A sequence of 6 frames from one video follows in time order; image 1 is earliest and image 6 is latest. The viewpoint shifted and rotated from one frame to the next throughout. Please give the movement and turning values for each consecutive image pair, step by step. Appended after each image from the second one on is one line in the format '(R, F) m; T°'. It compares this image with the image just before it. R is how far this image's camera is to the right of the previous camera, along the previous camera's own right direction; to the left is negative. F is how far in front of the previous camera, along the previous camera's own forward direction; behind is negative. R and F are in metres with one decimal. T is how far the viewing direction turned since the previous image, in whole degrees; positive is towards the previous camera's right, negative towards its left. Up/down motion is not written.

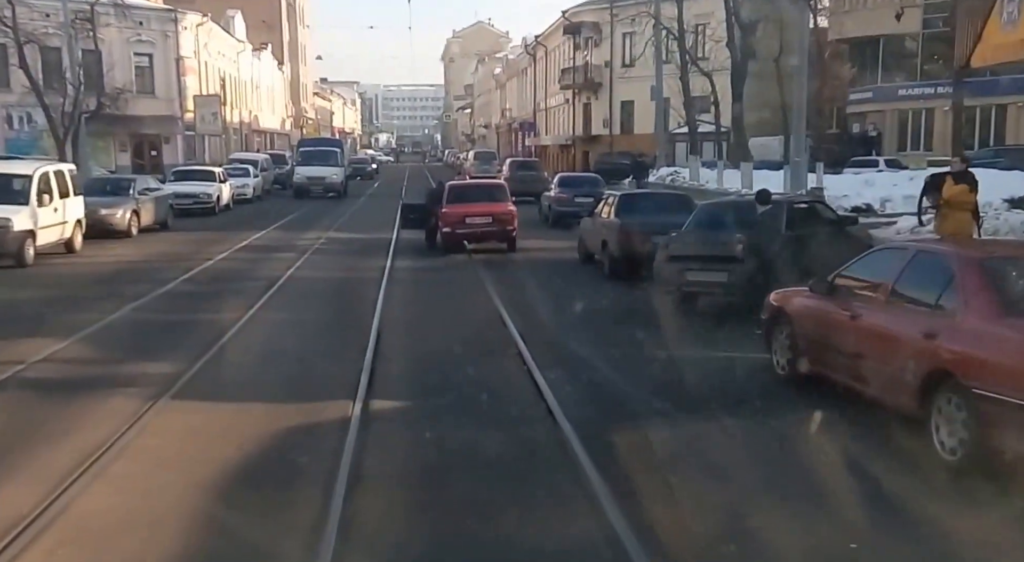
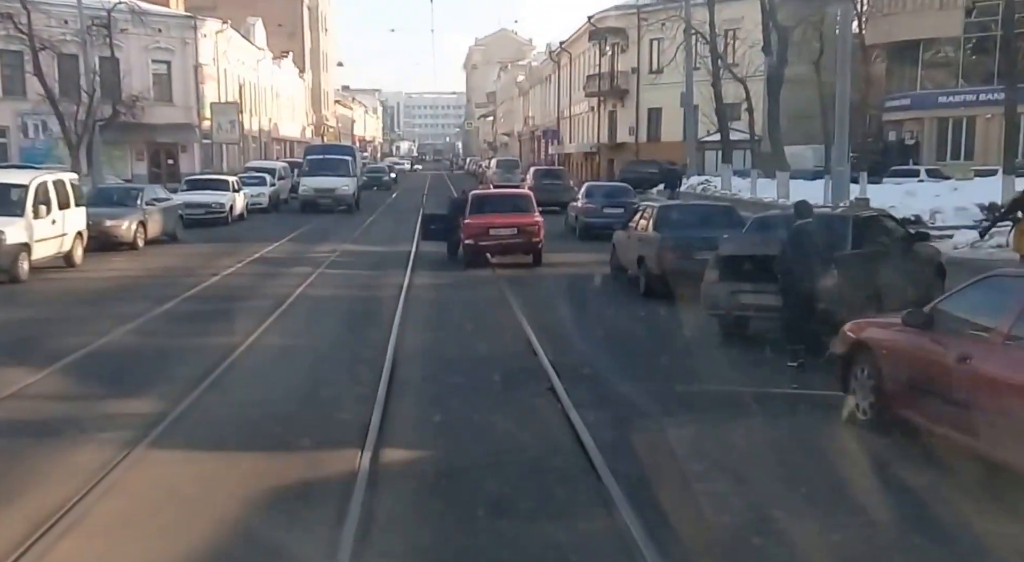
(-0.1, +0.9) m; -1°
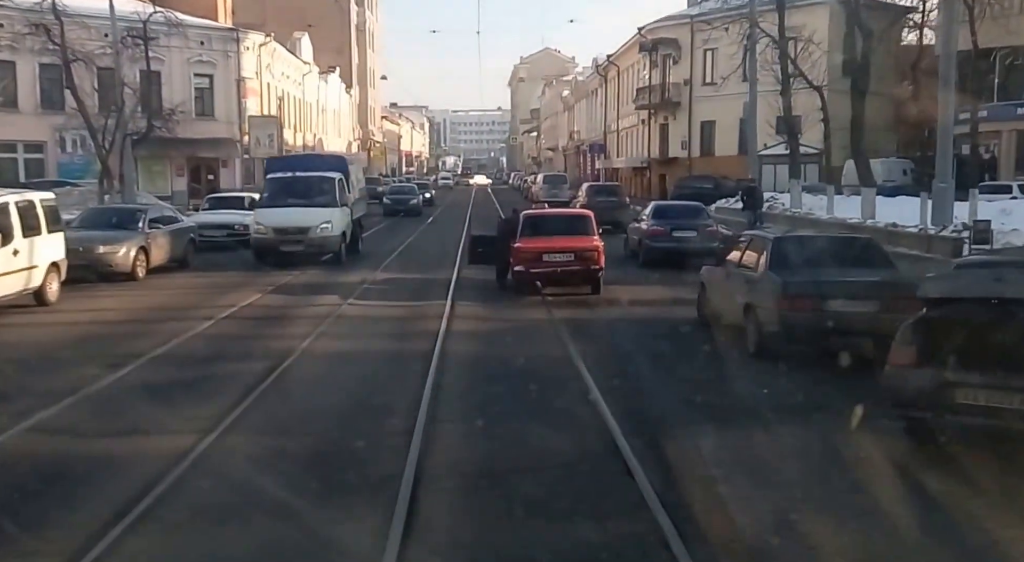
(-0.2, +2.6) m; -3°
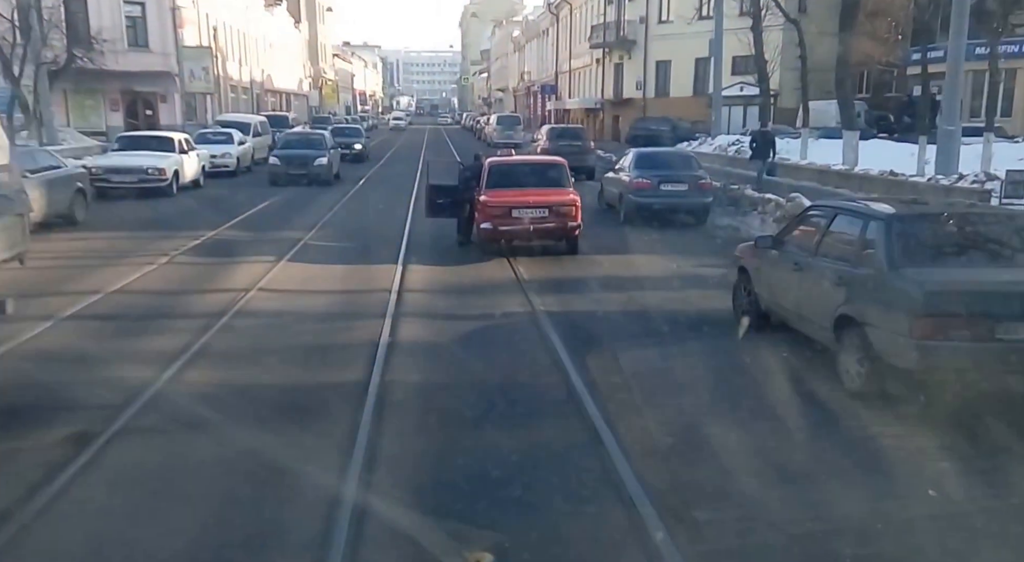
(-0.1, +2.9) m; +3°
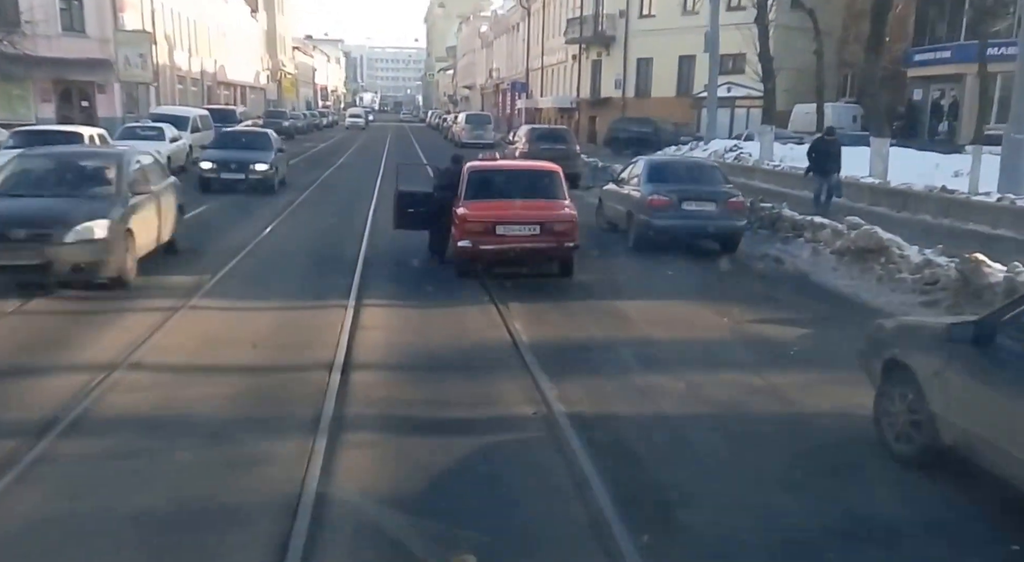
(-0.3, +3.6) m; +2°
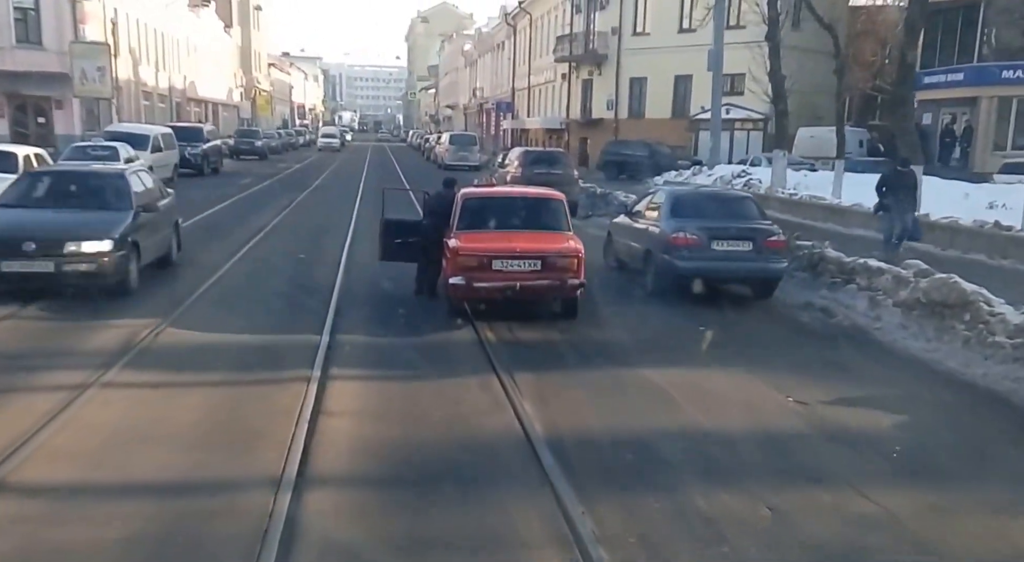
(-0.2, +2.3) m; +1°
